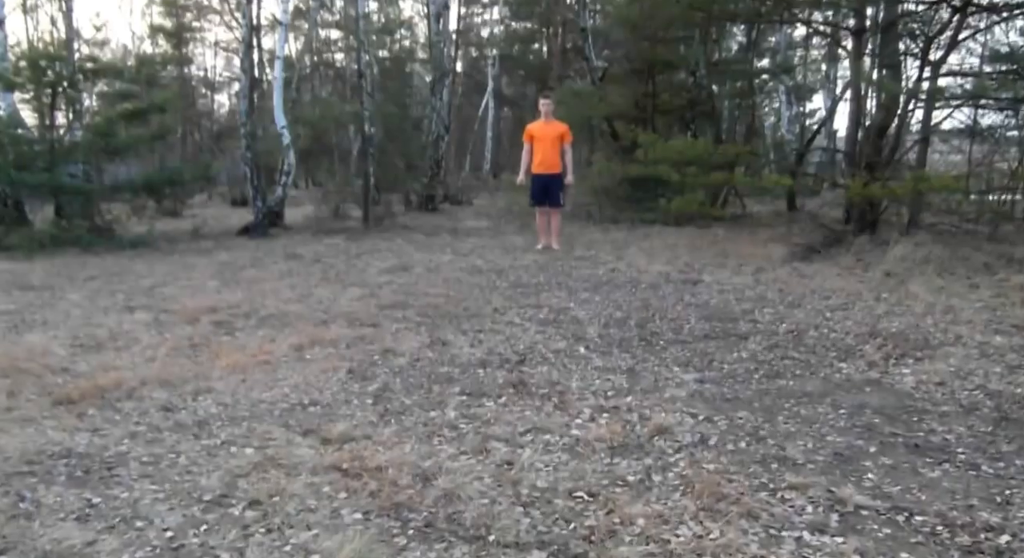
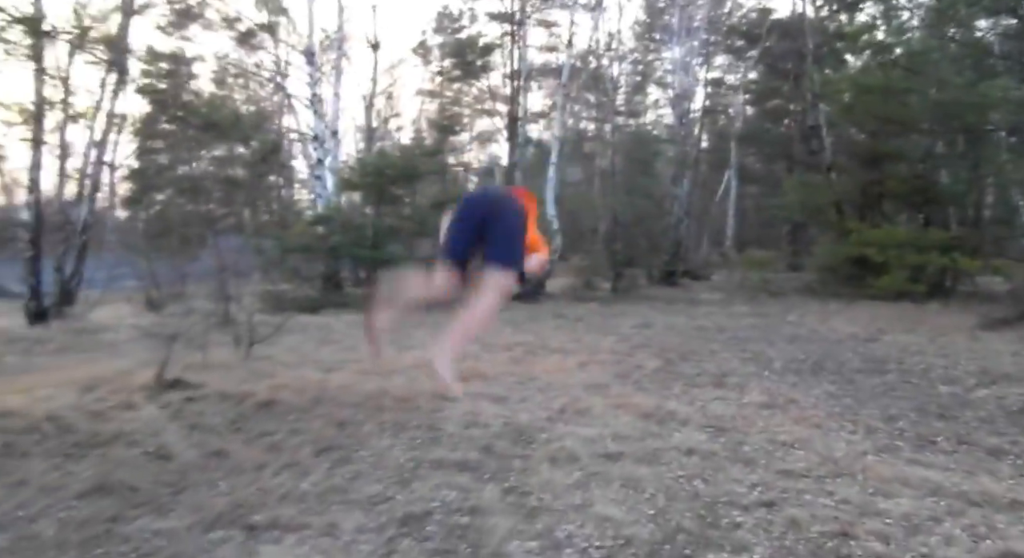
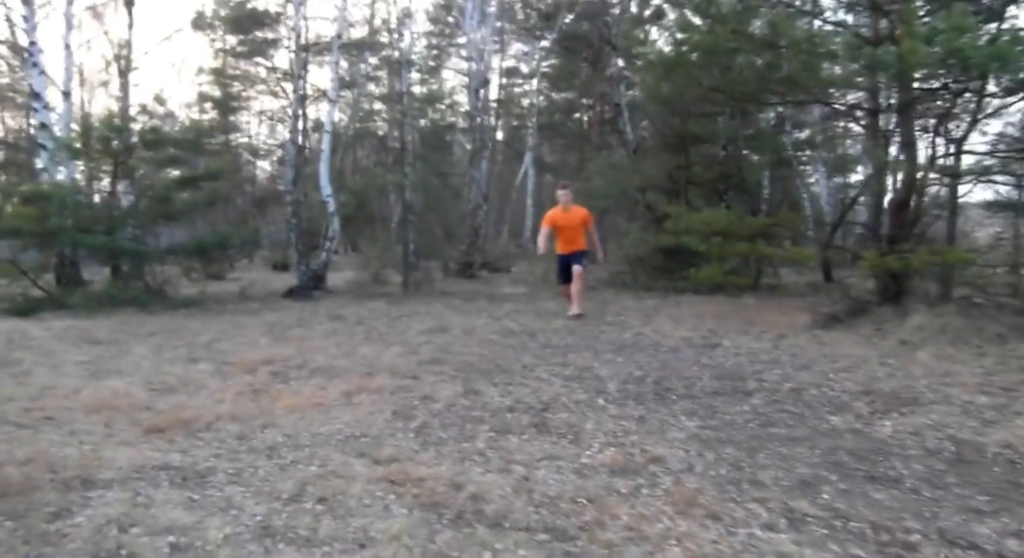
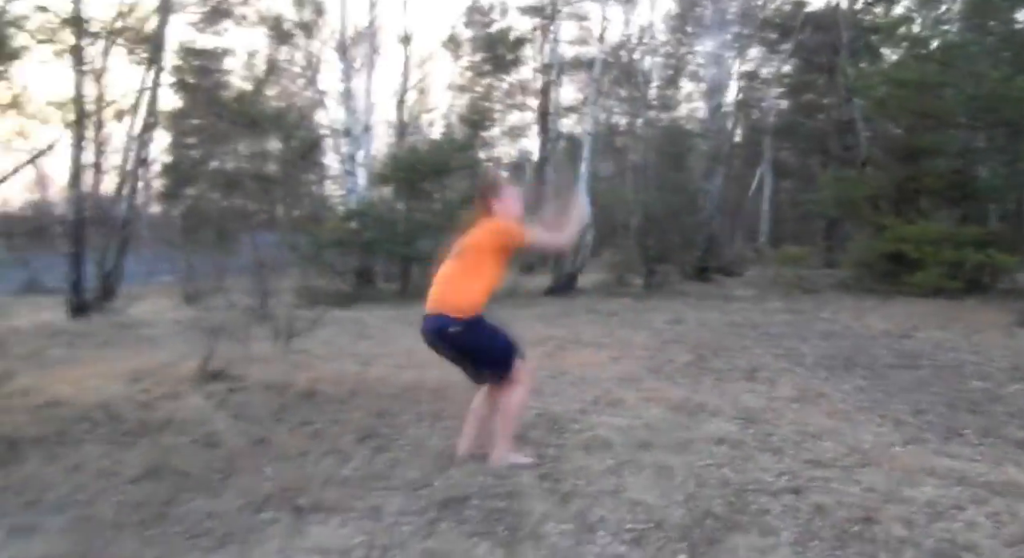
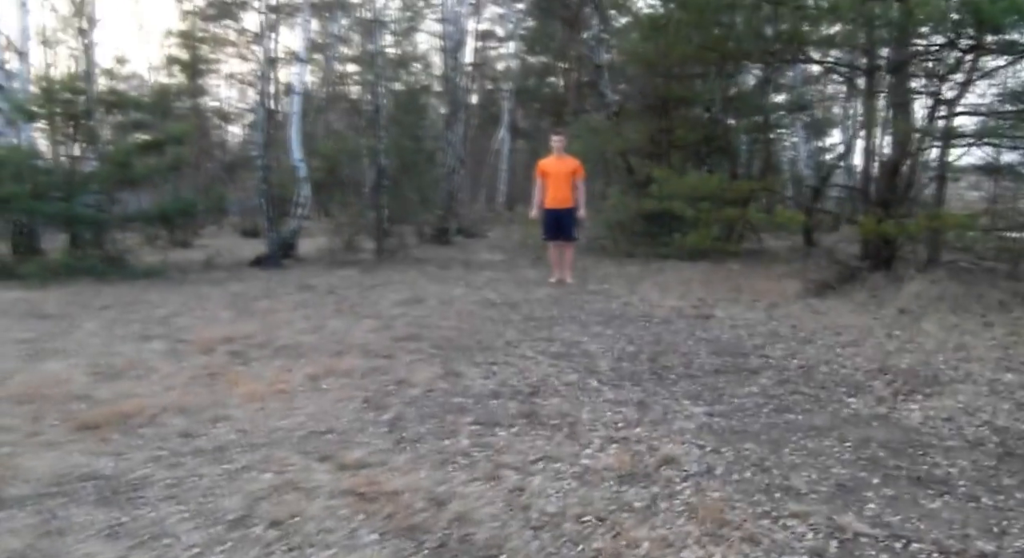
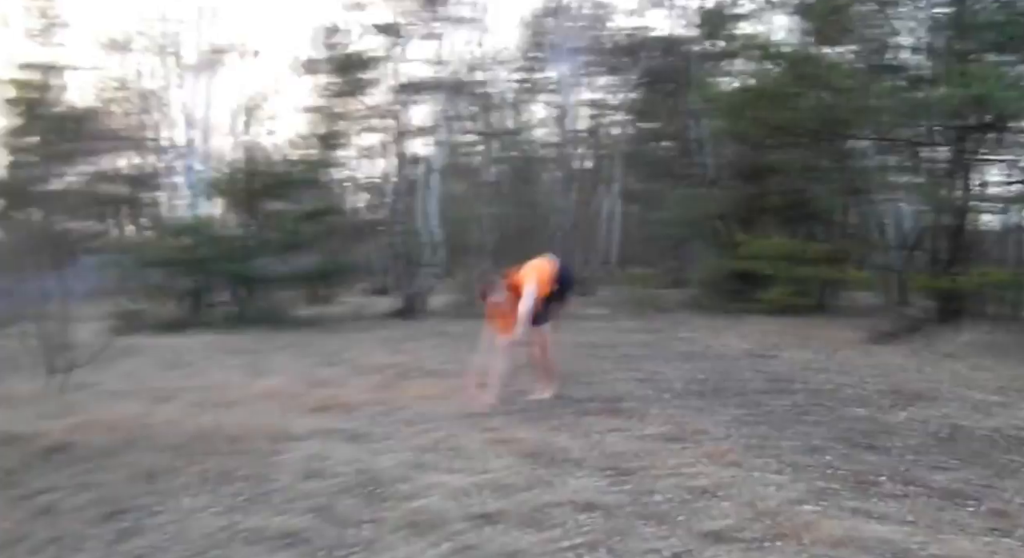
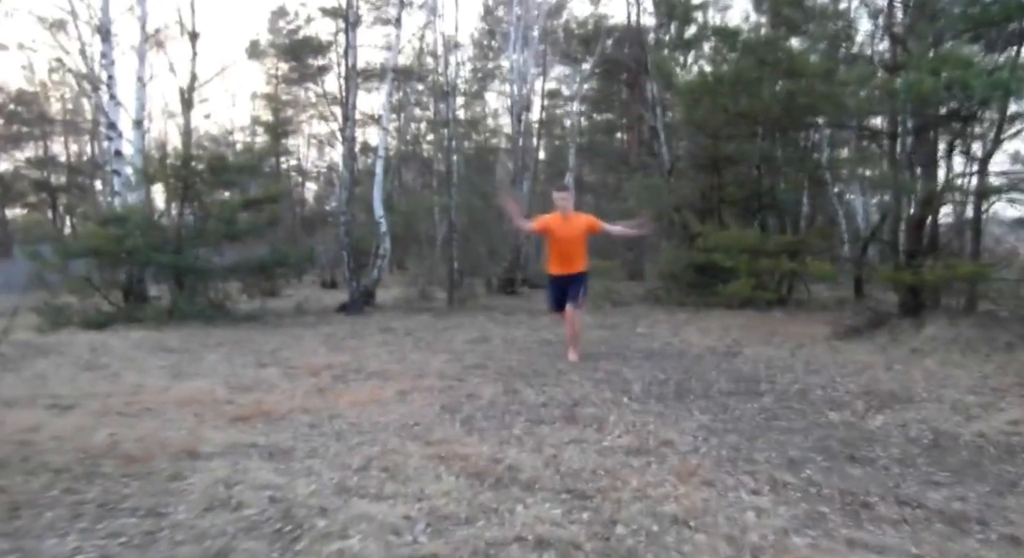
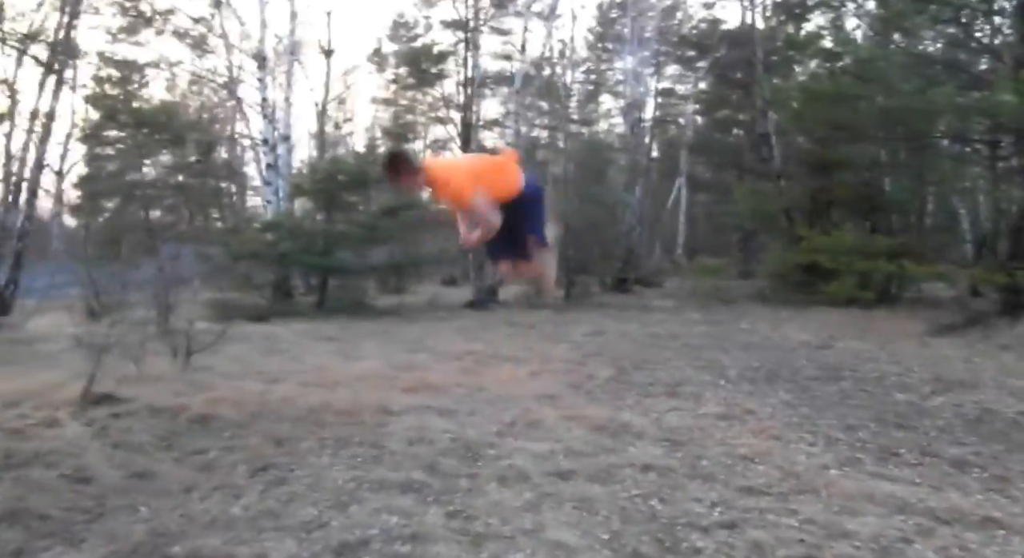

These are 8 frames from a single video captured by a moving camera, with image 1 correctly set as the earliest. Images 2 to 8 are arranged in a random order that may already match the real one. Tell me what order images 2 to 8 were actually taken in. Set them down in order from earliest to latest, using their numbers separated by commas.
5, 3, 7, 6, 8, 2, 4
